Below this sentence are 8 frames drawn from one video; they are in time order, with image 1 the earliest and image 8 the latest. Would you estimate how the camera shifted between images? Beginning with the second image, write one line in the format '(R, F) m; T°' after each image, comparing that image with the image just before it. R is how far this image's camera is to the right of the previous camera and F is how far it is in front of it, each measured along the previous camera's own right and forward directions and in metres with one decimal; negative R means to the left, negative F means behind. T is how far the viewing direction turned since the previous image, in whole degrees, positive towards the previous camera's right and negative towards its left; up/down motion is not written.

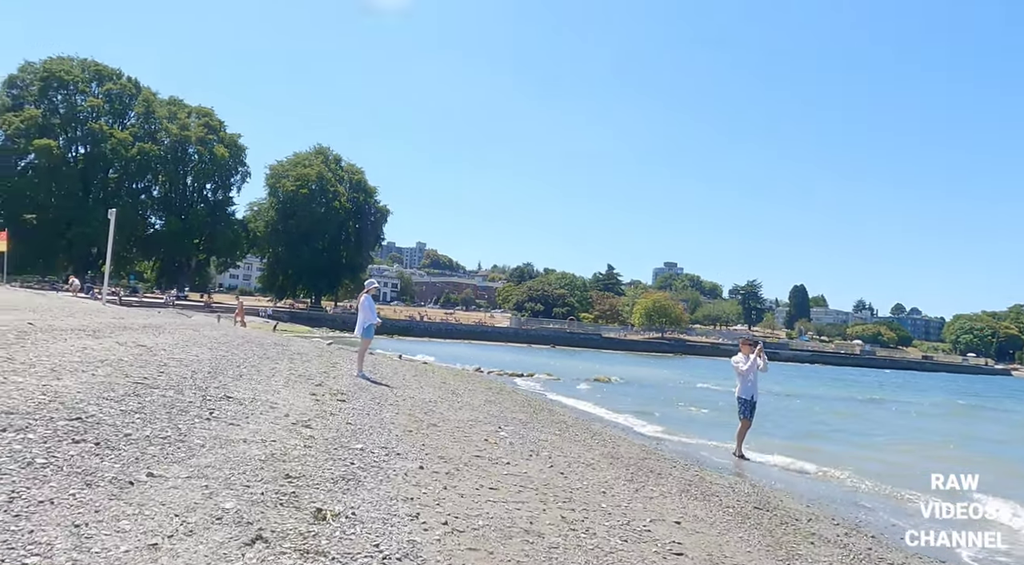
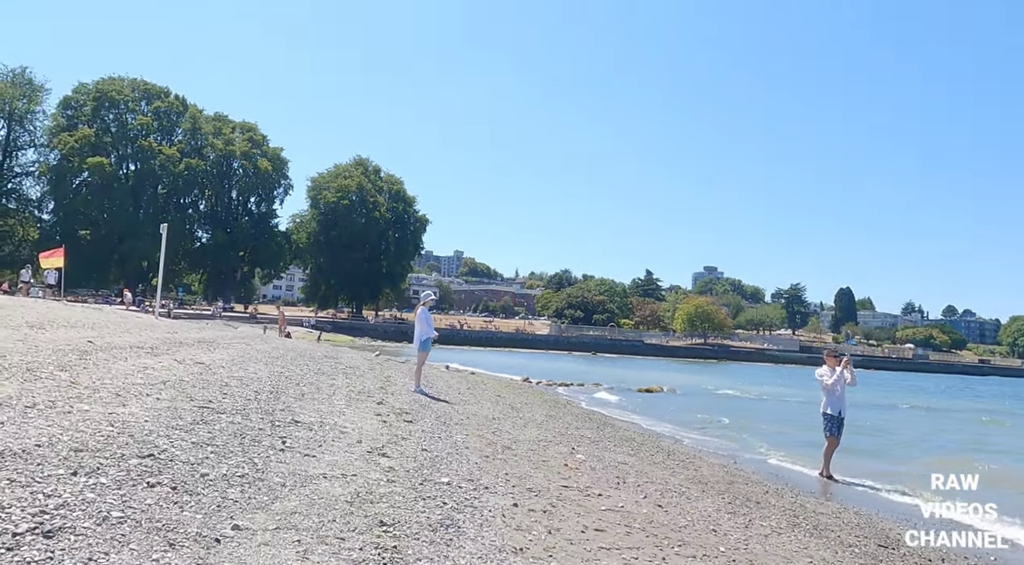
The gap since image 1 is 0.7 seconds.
(-0.5, +0.8) m; -2°
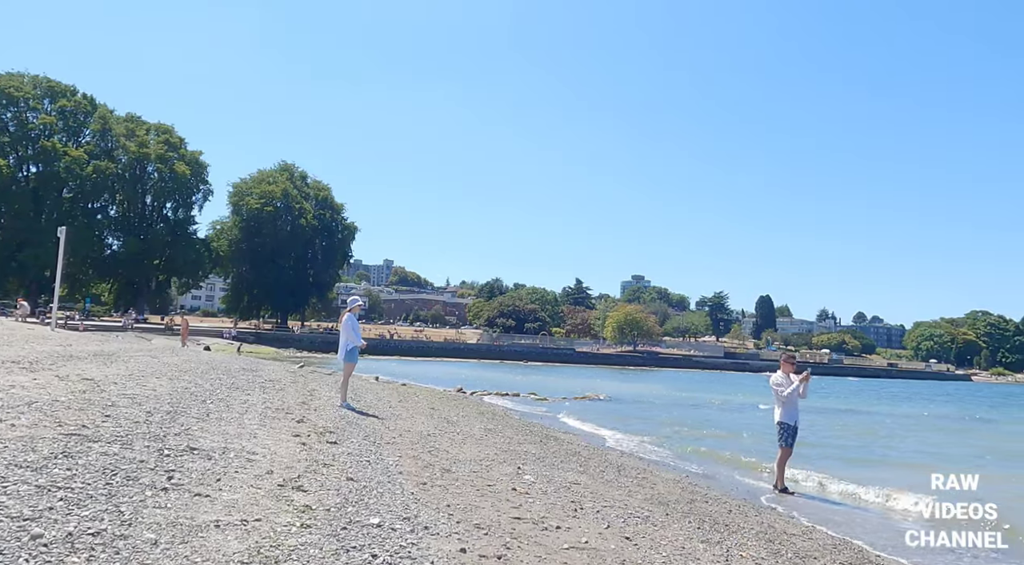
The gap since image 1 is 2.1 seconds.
(-0.1, +1.4) m; +4°
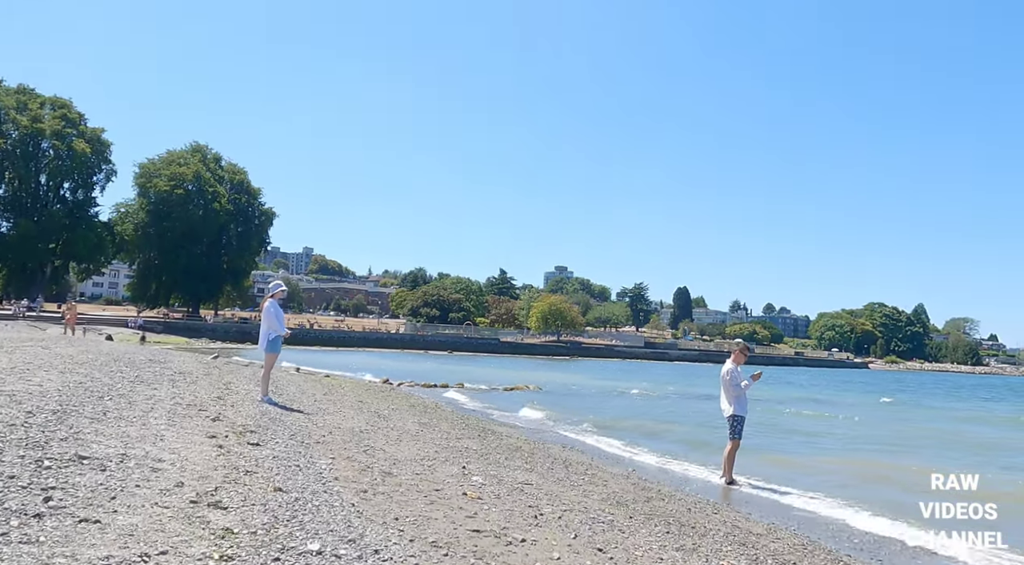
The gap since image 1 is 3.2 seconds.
(-0.3, +1.1) m; +5°
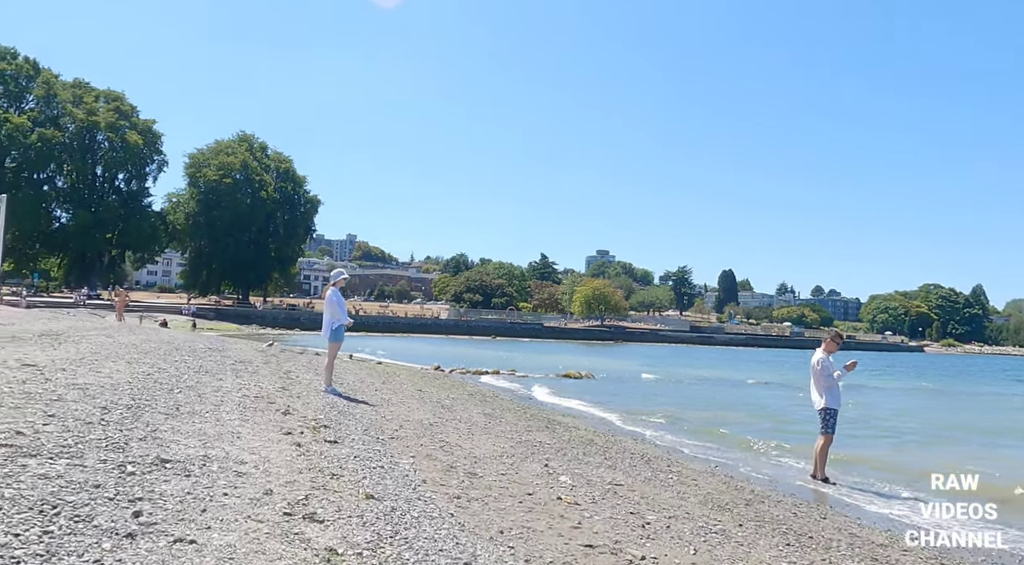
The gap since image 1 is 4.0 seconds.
(-0.5, +0.6) m; -3°
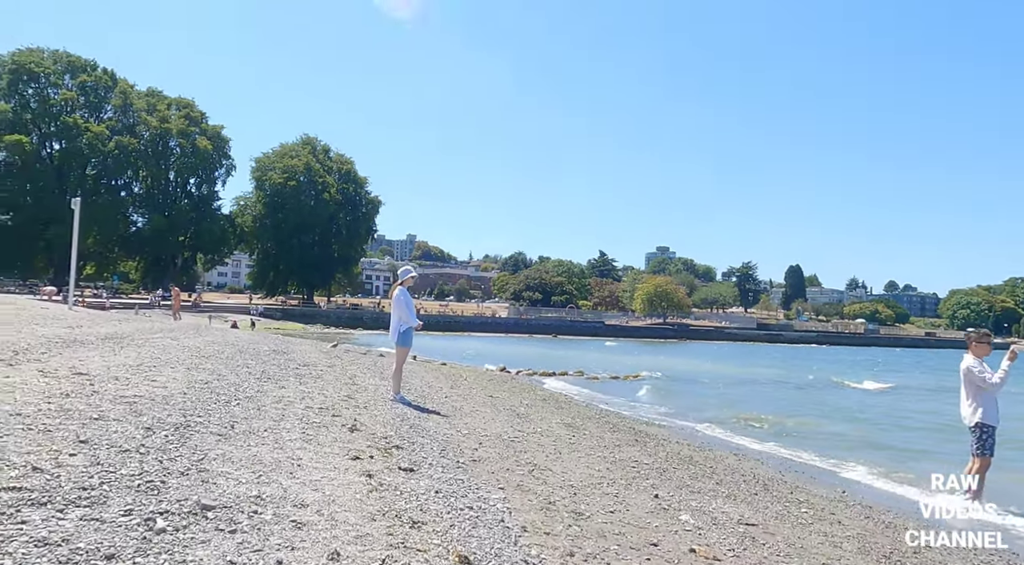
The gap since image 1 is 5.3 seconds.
(-0.4, +1.5) m; -4°
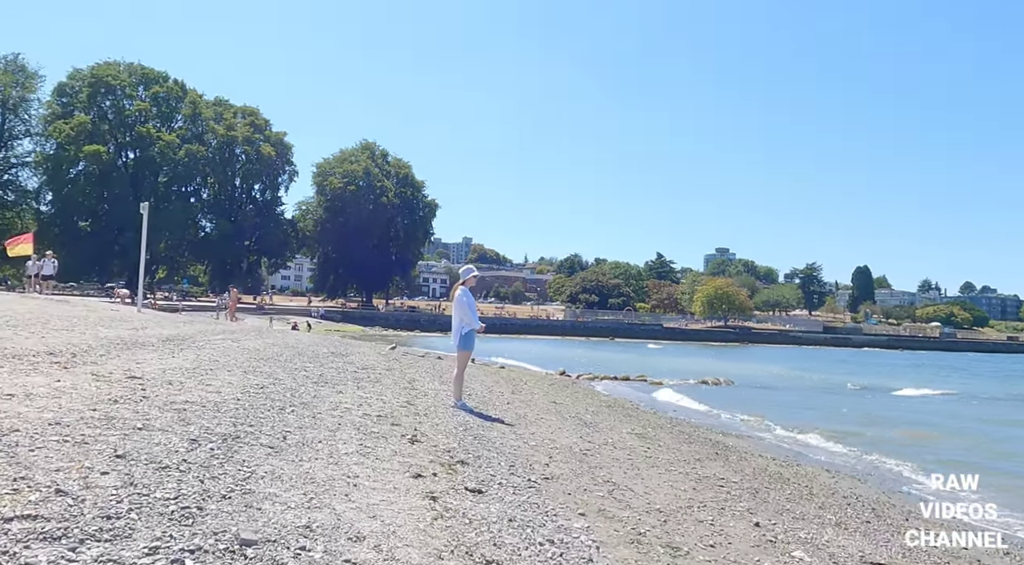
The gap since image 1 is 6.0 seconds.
(-0.2, +0.9) m; -4°
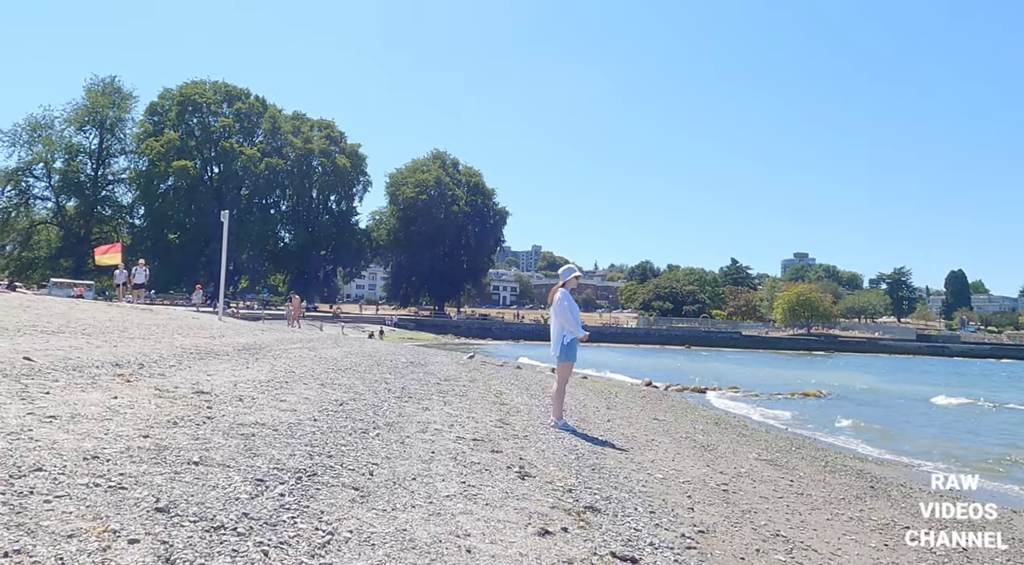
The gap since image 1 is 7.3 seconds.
(-0.5, +1.8) m; -4°
